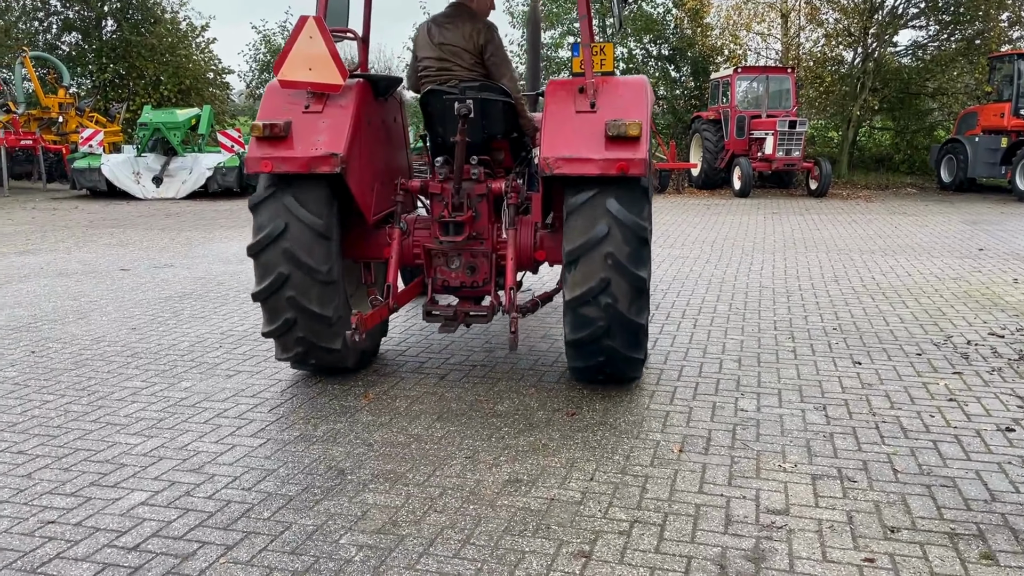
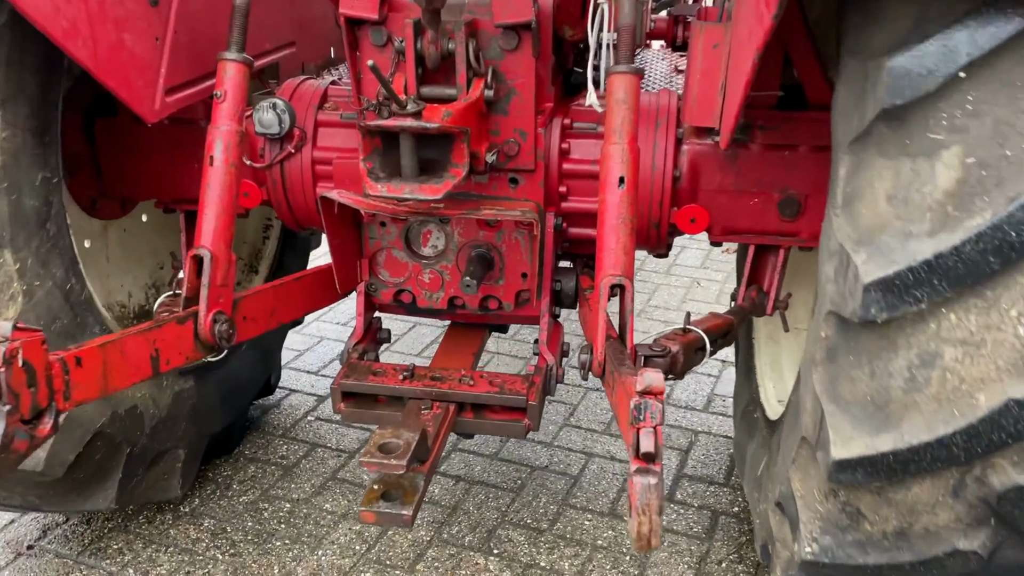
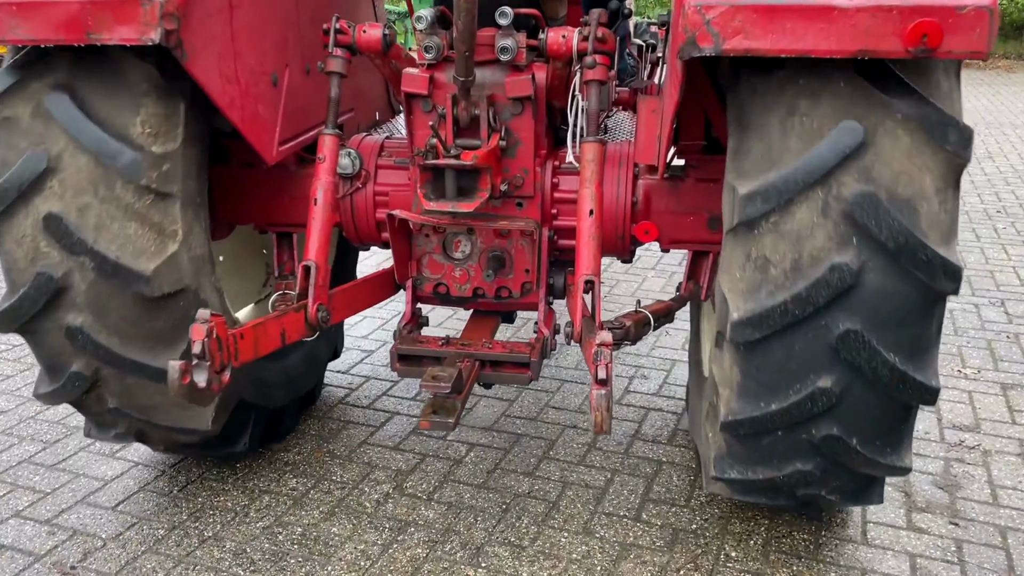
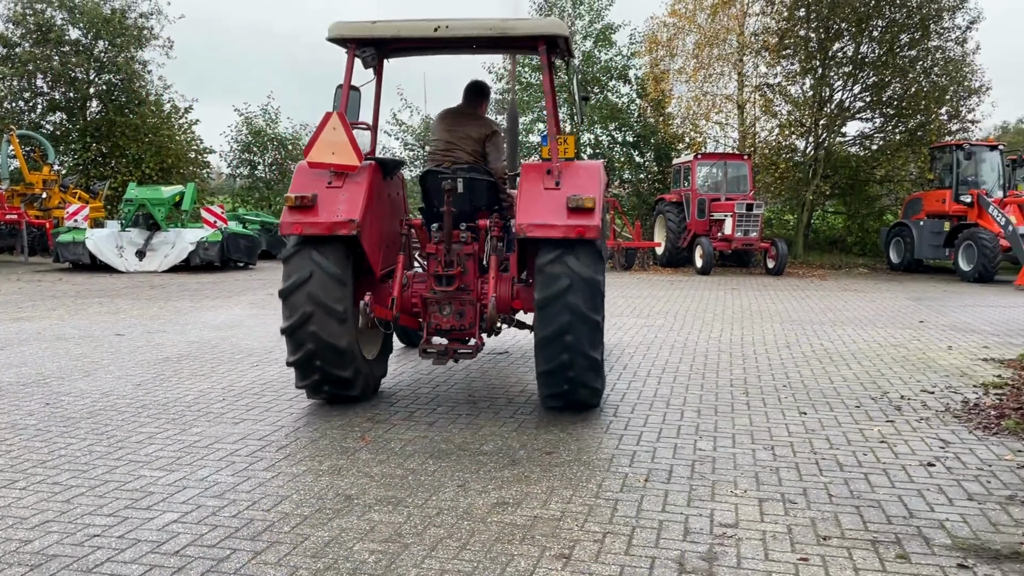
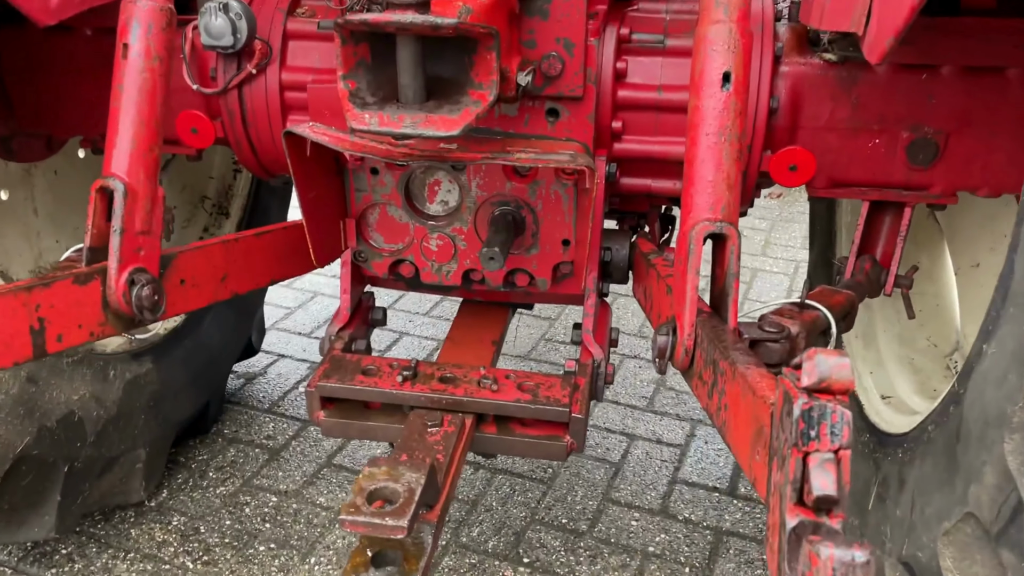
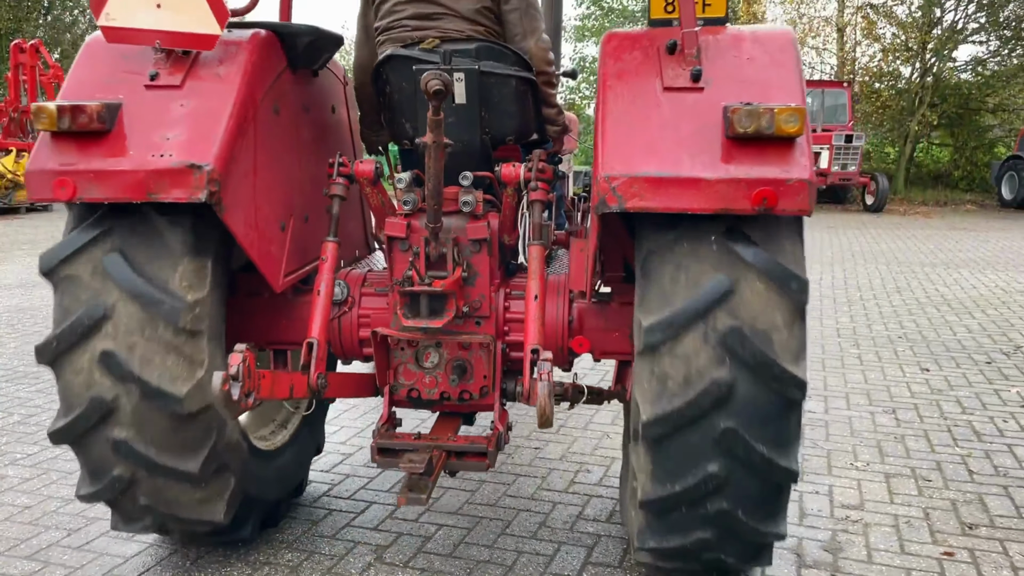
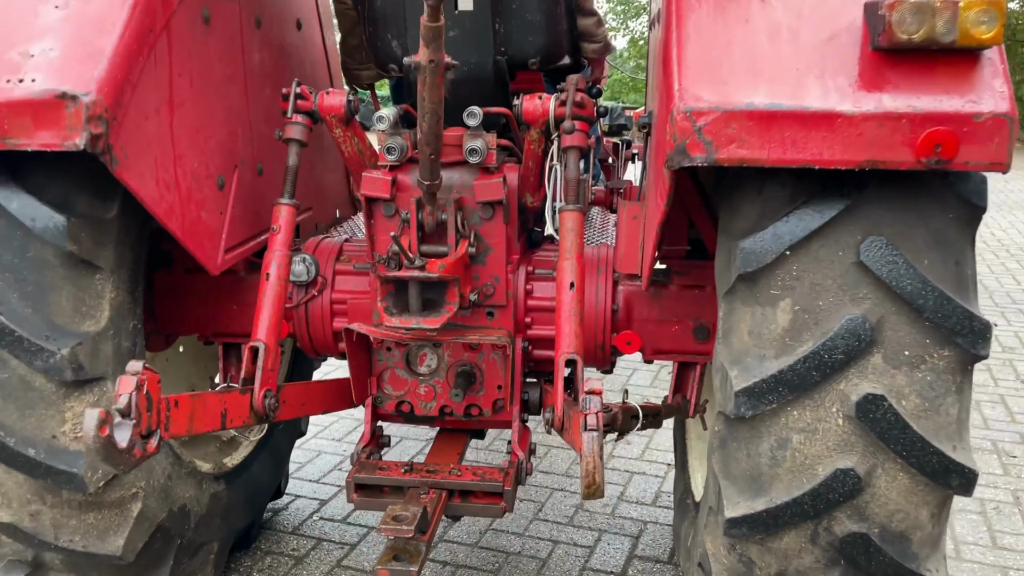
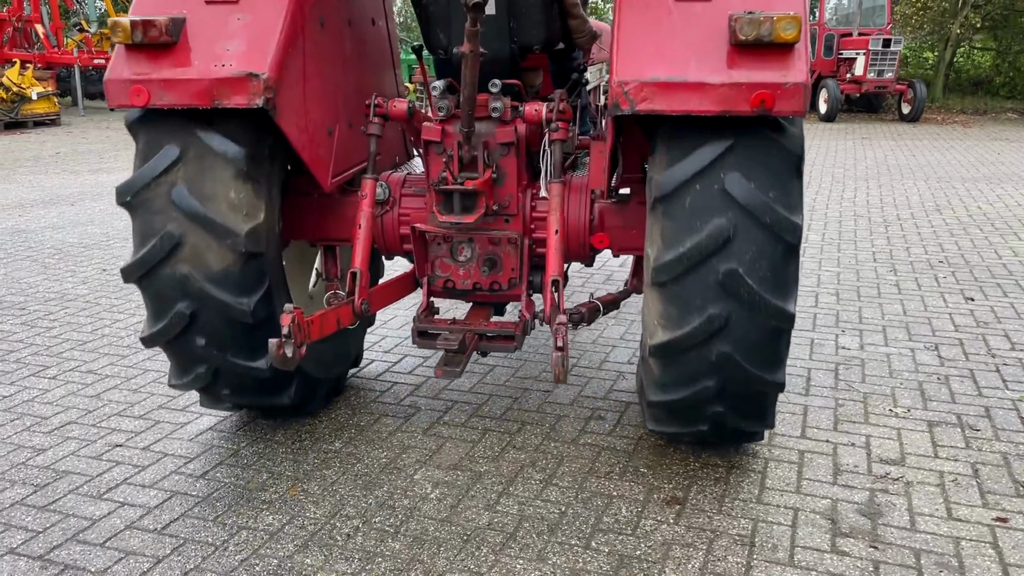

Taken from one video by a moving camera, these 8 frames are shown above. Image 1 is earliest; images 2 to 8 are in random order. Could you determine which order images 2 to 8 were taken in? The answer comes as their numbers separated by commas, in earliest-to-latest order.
8, 3, 2, 5, 7, 6, 4
